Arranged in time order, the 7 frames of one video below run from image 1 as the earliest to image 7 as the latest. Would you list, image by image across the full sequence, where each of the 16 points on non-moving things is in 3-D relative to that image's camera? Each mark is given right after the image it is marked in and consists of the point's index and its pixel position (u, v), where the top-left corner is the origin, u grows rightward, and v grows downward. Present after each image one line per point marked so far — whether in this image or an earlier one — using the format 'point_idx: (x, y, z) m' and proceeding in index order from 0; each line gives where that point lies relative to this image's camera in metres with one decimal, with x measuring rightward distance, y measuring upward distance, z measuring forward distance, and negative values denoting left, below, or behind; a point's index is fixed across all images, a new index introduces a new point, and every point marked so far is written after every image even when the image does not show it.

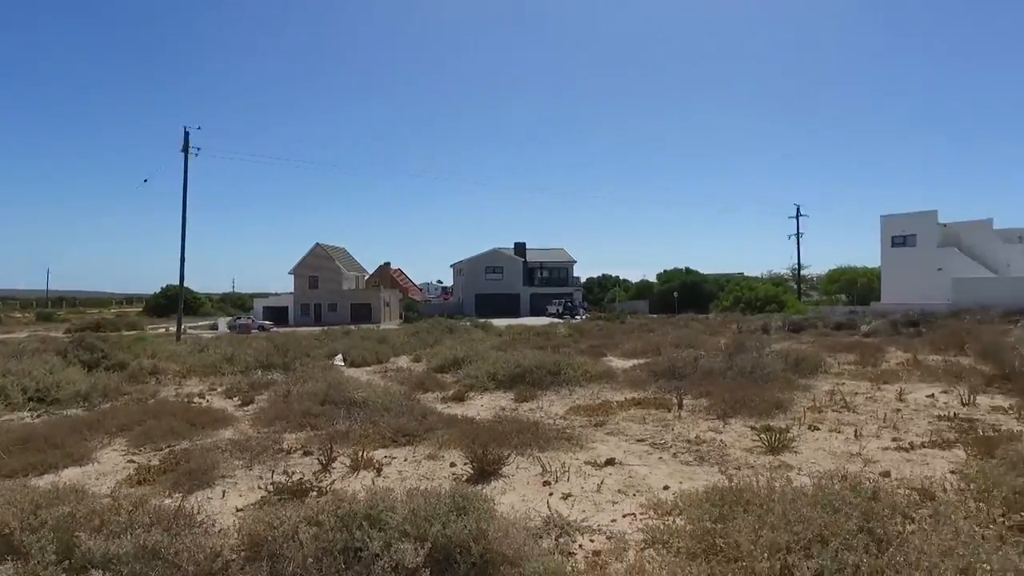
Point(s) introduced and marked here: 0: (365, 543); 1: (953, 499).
0: (-0.8, -1.3, +3.6) m
1: (+2.8, -1.4, +4.5) m
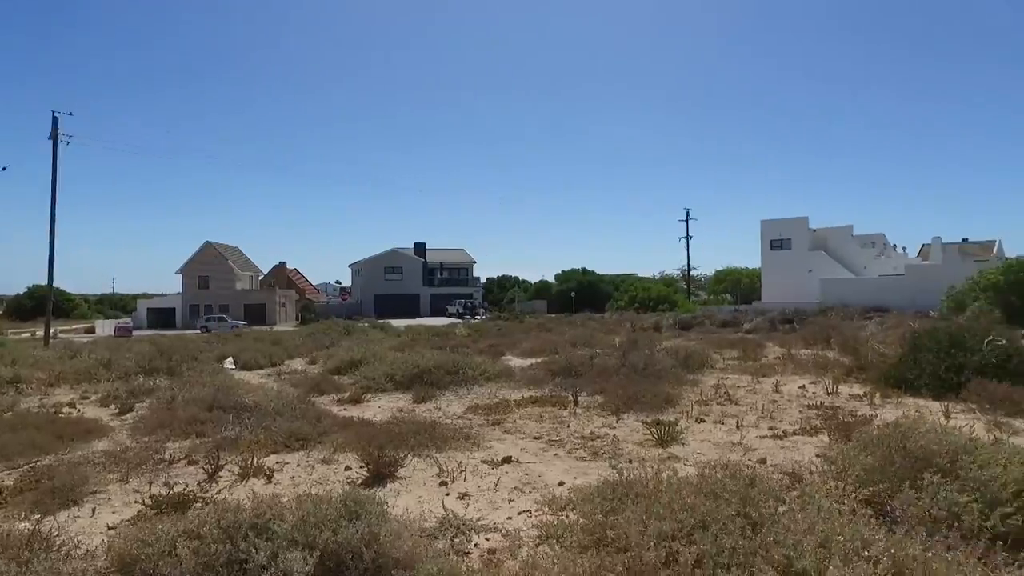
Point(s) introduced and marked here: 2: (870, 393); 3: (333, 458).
0: (-1.3, -1.3, +3.5) m
1: (+2.1, -1.3, +4.8) m
2: (+4.7, -1.4, +9.3) m
3: (-1.9, -1.8, +7.3) m
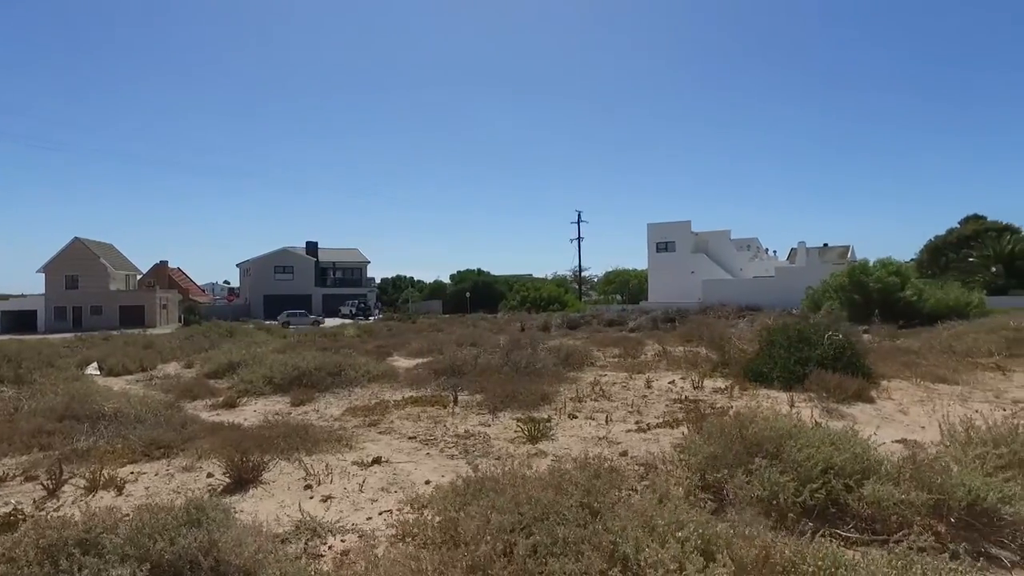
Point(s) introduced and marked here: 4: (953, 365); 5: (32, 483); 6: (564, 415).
0: (-2.0, -1.3, +3.3) m
1: (+1.1, -1.3, +5.1) m
2: (+3.0, -1.4, +9.9) m
3: (-3.2, -1.8, +7.0) m
4: (+6.8, -1.2, +10.9) m
5: (-4.1, -1.7, +6.1) m
6: (+0.6, -1.6, +8.6) m
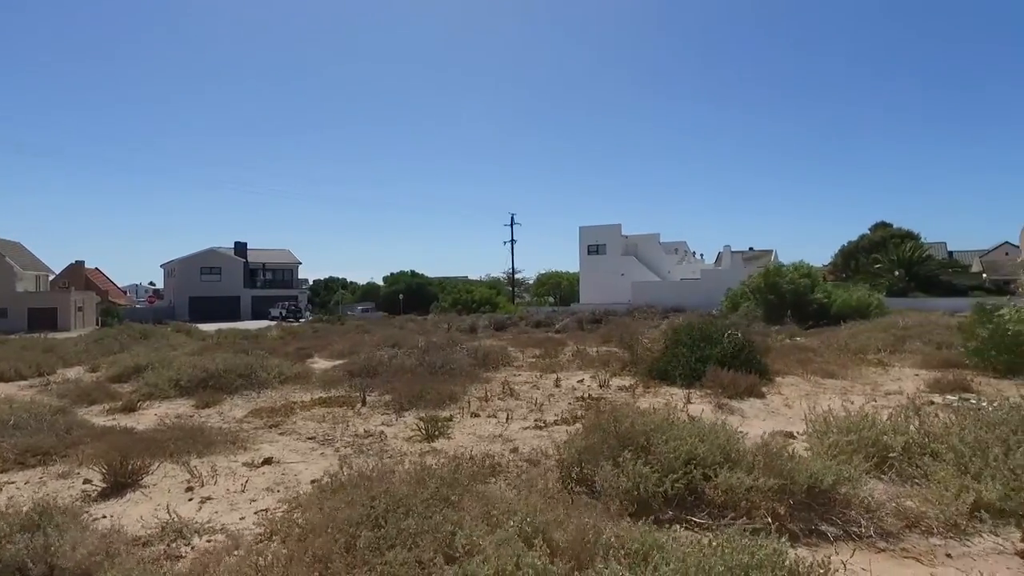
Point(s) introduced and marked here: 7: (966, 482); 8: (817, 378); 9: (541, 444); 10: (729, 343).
0: (-2.8, -1.3, +3.1) m
1: (+0.2, -1.3, +5.2) m
2: (+1.7, -1.4, +10.1) m
3: (-4.2, -1.7, +6.8) m
4: (+5.4, -1.2, +11.4) m
5: (-5.1, -1.6, +5.7) m
6: (-0.6, -1.5, +8.7) m
7: (+2.8, -1.2, +4.3) m
8: (+4.4, -1.3, +10.1) m
9: (+0.3, -1.4, +6.5) m
10: (+3.2, -0.8, +10.3) m
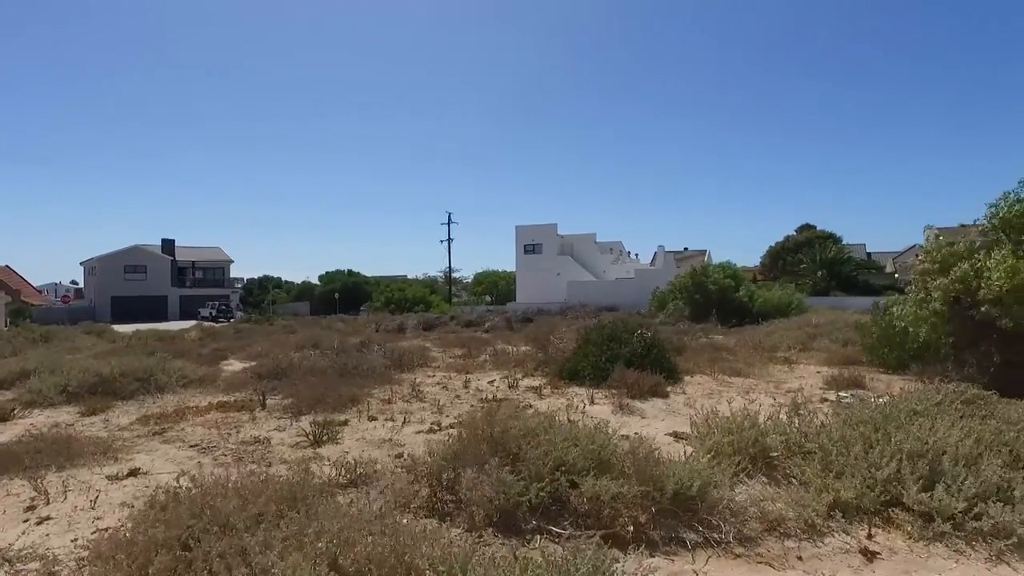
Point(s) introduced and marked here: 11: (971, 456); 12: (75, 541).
0: (-3.5, -1.3, +2.6) m
1: (-0.7, -1.3, +5.0) m
2: (+0.4, -1.4, +10.0) m
3: (-5.2, -1.7, +6.1) m
4: (+3.9, -1.2, +11.6) m
5: (-6.0, -1.6, +5.0) m
6: (-1.7, -1.5, +8.3) m
7: (+1.9, -1.2, +4.2) m
8: (+3.0, -1.3, +10.2) m
9: (-0.8, -1.4, +6.3) m
10: (+1.9, -0.8, +10.3) m
11: (+2.7, -1.0, +4.2) m
12: (-2.7, -1.6, +4.4) m
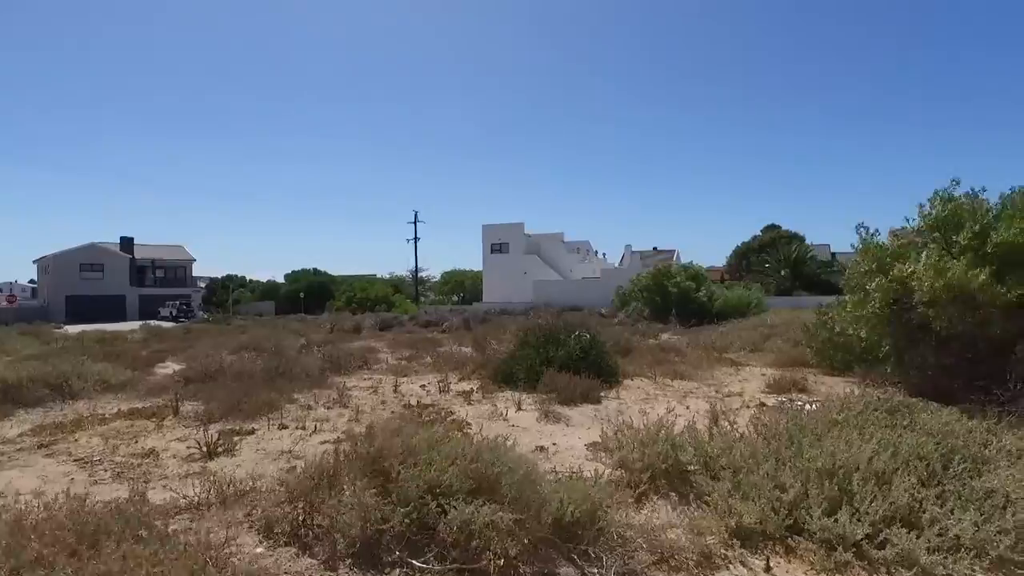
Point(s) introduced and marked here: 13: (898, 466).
0: (-4.2, -1.3, +2.0) m
1: (-1.4, -1.3, +4.4) m
2: (-0.5, -1.4, +9.5) m
3: (-6.0, -1.7, +5.4) m
4: (+2.9, -1.2, +11.2) m
5: (-6.8, -1.6, +4.3) m
6: (-2.6, -1.5, +7.7) m
7: (+1.2, -1.2, +3.8) m
8: (+2.1, -1.3, +9.7) m
9: (-1.6, -1.4, +5.7) m
10: (+0.9, -0.8, +9.8) m
11: (+2.0, -1.0, +3.8) m
12: (-3.4, -1.6, +3.8) m
13: (+2.1, -1.0, +3.8) m
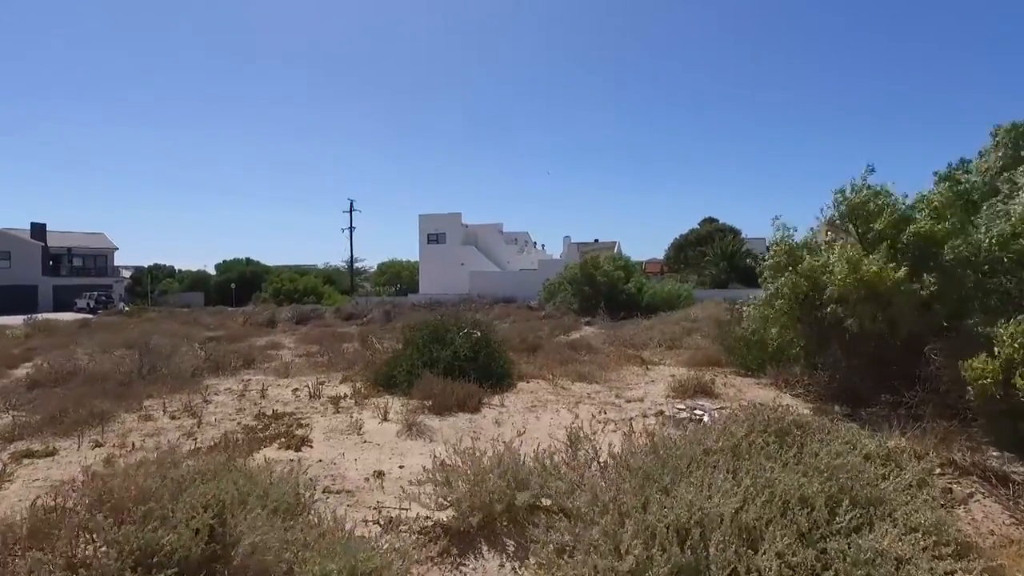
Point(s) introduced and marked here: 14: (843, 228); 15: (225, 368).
0: (-5.0, -1.2, +0.6) m
1: (-2.5, -1.3, +3.2) m
2: (-1.9, -1.3, +8.3) m
3: (-7.1, -1.6, +3.9) m
4: (+1.4, -1.1, +10.3) m
5: (-7.8, -1.5, +2.7) m
6: (-3.9, -1.4, +6.5) m
7: (+0.2, -1.1, +2.8) m
8: (+0.7, -1.2, +8.8) m
9: (-2.7, -1.4, +4.5) m
10: (-0.5, -0.7, +8.8) m
11: (+1.0, -1.0, +2.9) m
12: (-4.4, -1.5, +2.5) m
13: (+1.1, -0.9, +2.9) m
14: (+3.4, +0.6, +7.3) m
15: (-4.8, -1.3, +11.9) m
